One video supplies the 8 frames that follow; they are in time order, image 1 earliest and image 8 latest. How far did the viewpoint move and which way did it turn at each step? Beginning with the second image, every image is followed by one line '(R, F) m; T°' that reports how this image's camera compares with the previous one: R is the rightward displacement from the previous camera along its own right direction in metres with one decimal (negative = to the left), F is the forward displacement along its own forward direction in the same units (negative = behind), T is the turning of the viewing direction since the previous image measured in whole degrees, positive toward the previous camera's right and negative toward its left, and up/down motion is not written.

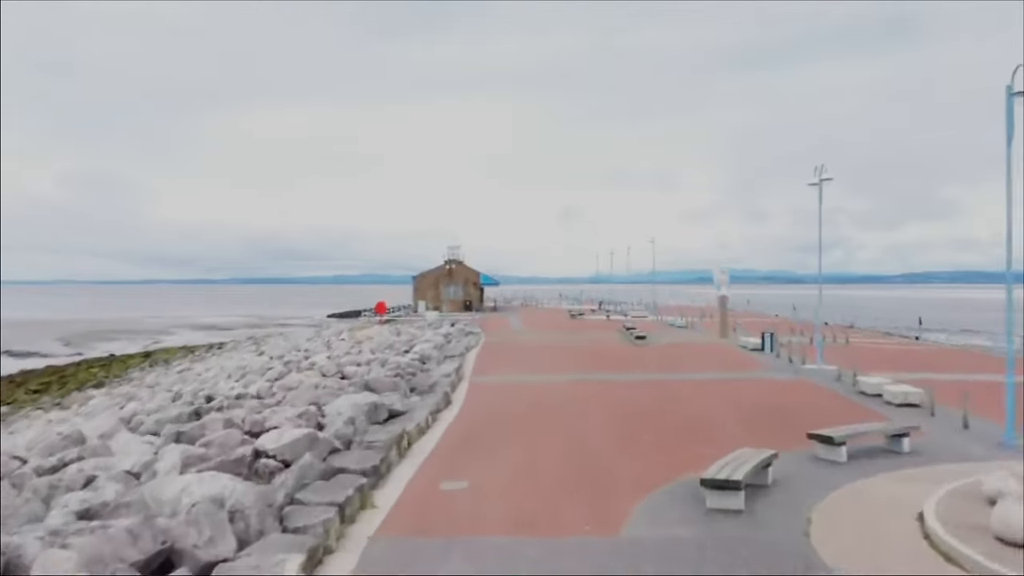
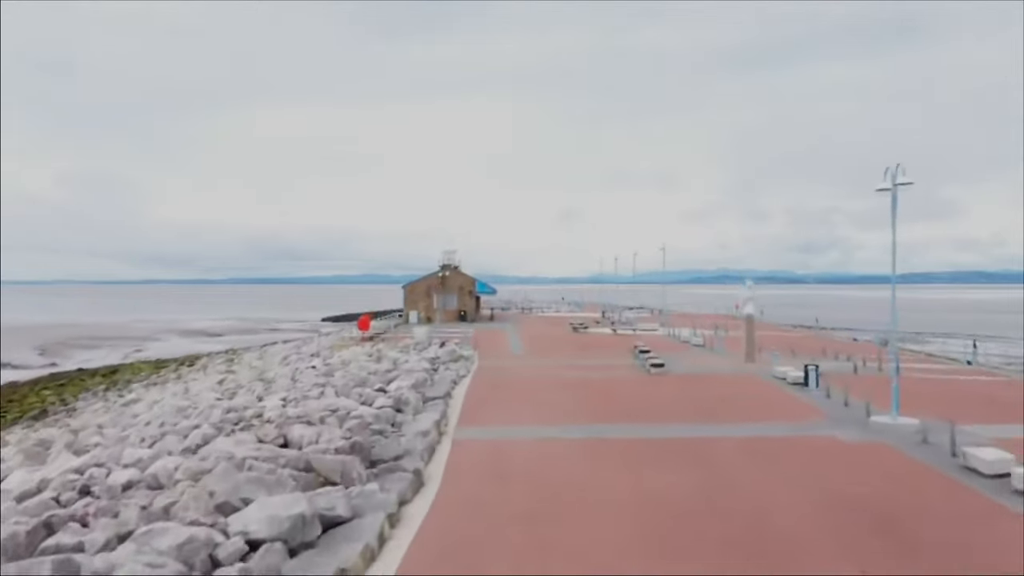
(+0.1, +3.7) m; 0°
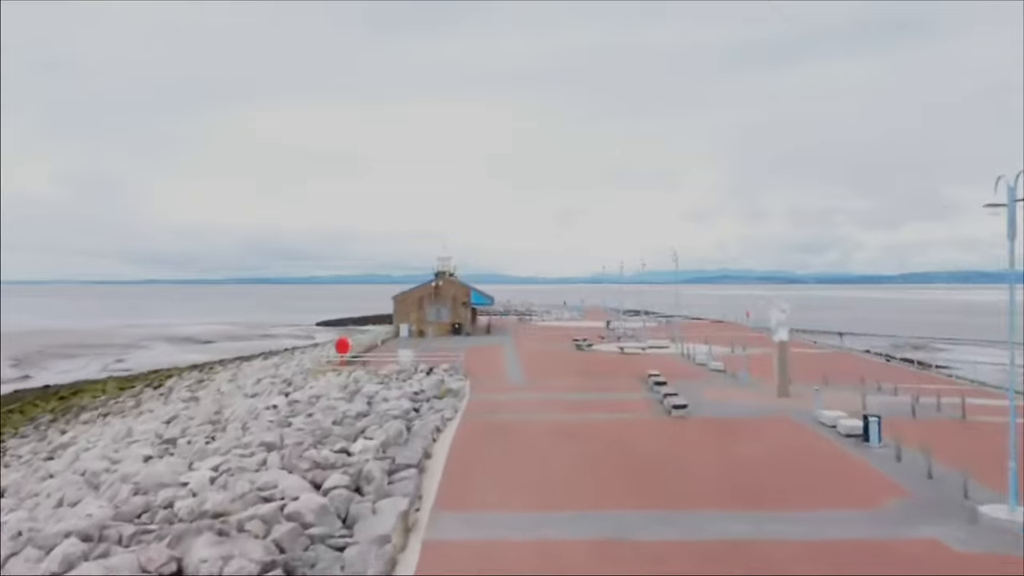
(+0.1, +3.6) m; 0°
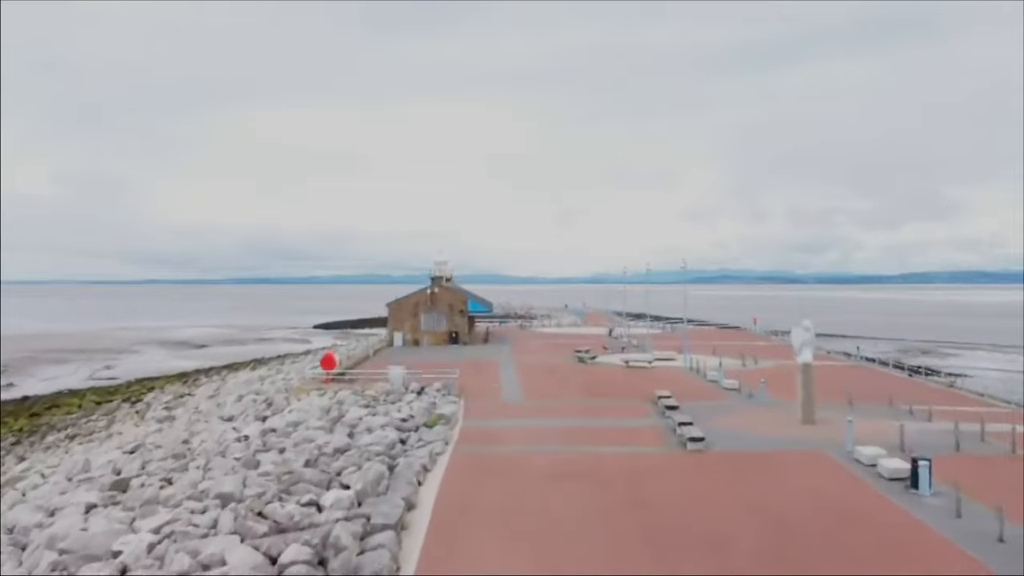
(+0.1, +2.0) m; 0°
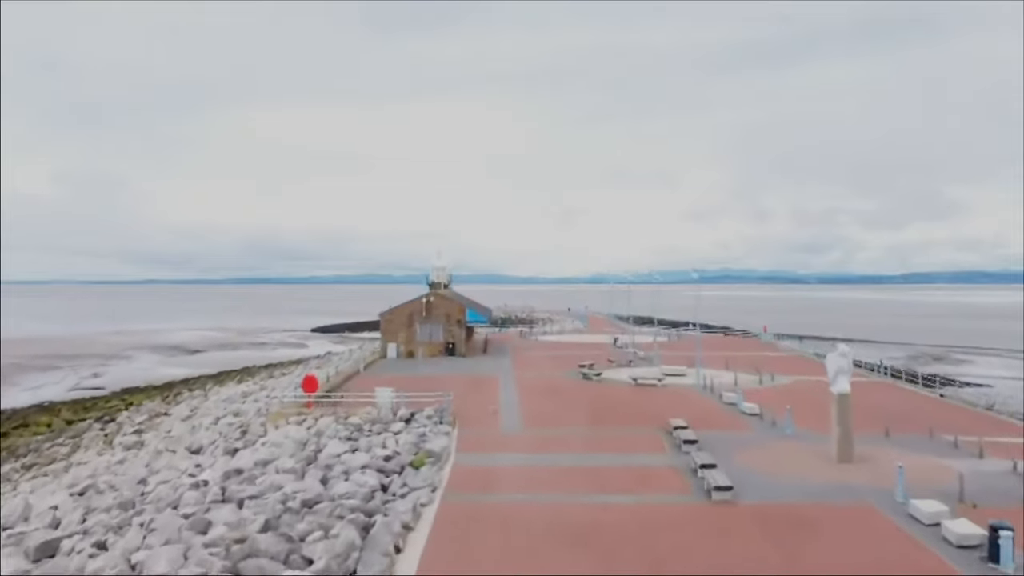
(+0.1, +2.4) m; 0°
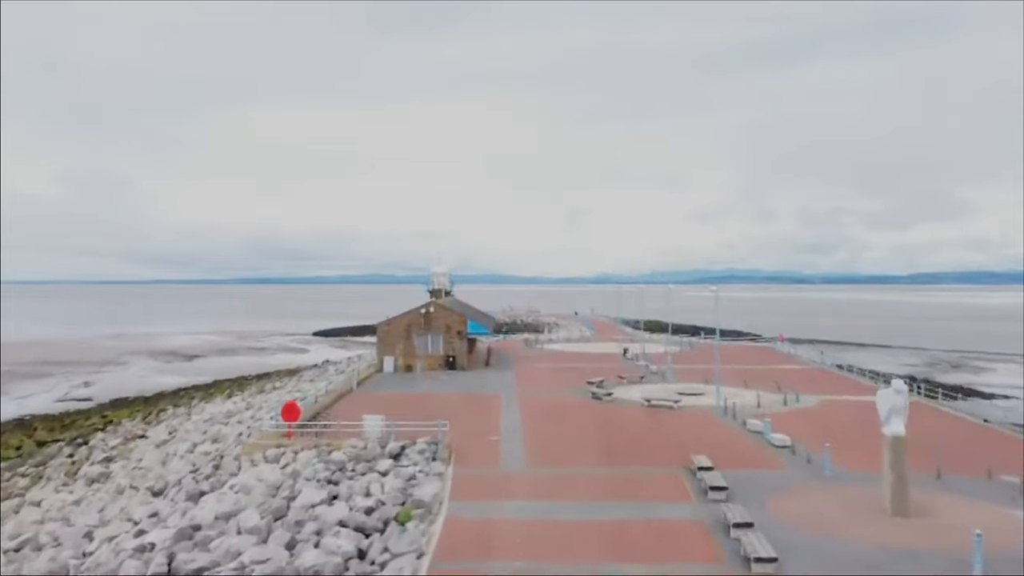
(+0.1, +2.5) m; 0°
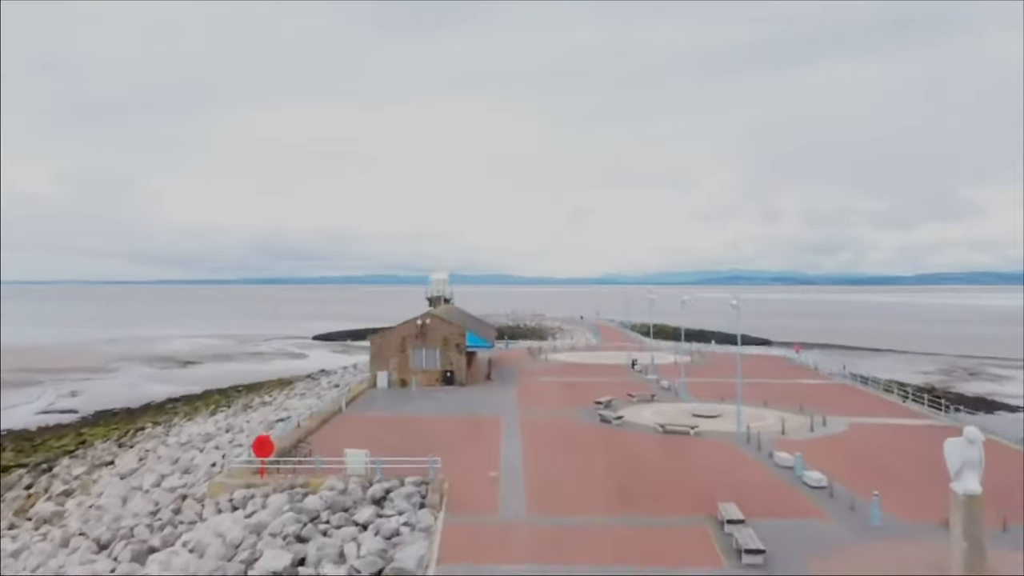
(+0.1, +2.6) m; 0°
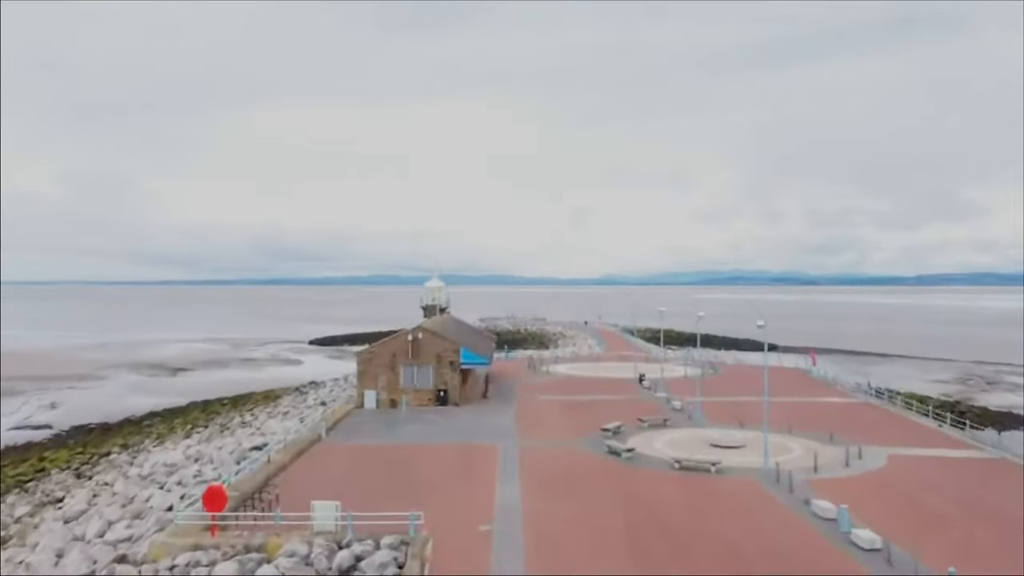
(+0.1, +3.1) m; 0°
